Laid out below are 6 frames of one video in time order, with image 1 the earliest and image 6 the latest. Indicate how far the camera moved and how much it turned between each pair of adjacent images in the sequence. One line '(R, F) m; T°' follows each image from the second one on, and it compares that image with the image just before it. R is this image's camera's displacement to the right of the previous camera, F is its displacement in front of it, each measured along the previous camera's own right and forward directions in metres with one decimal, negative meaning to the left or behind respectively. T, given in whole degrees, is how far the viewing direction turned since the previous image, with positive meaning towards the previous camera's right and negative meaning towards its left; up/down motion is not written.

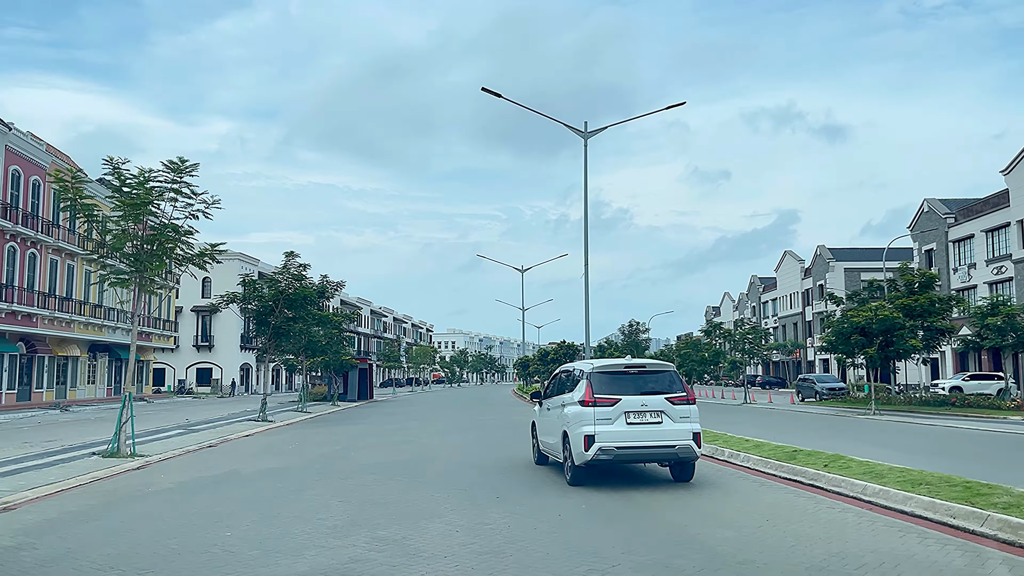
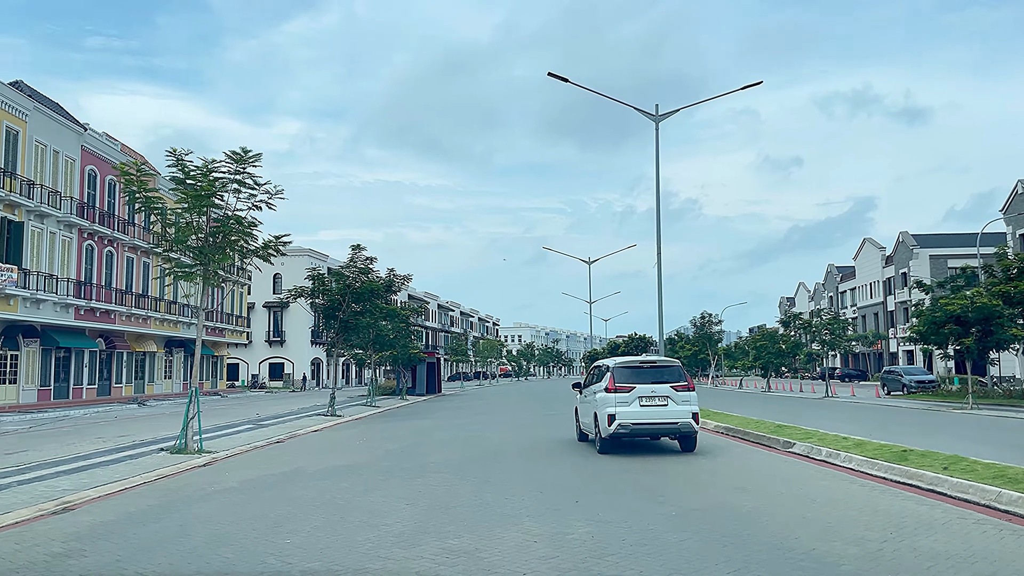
(-0.1, +0.8) m; -5°
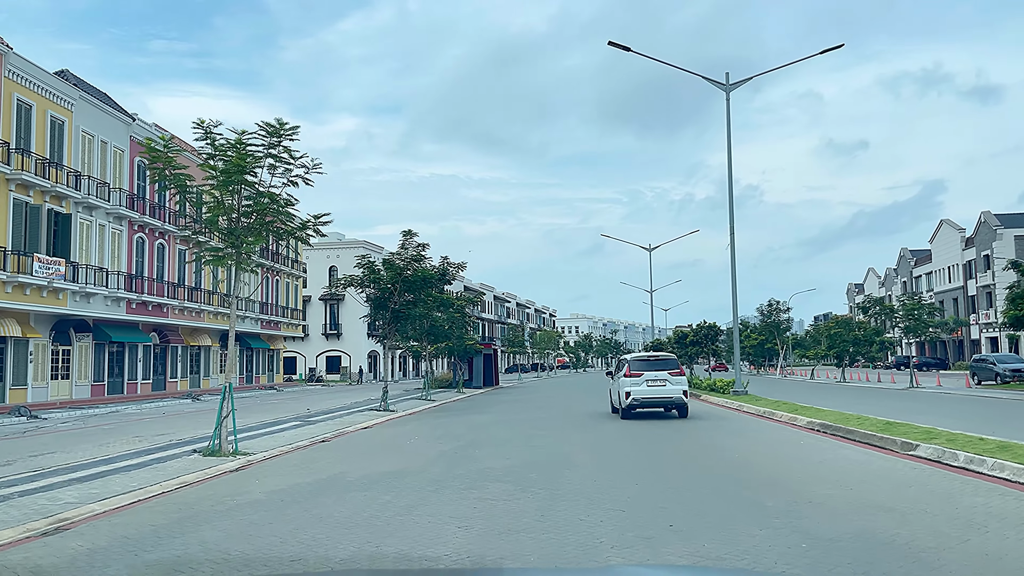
(-0.2, +1.8) m; -4°
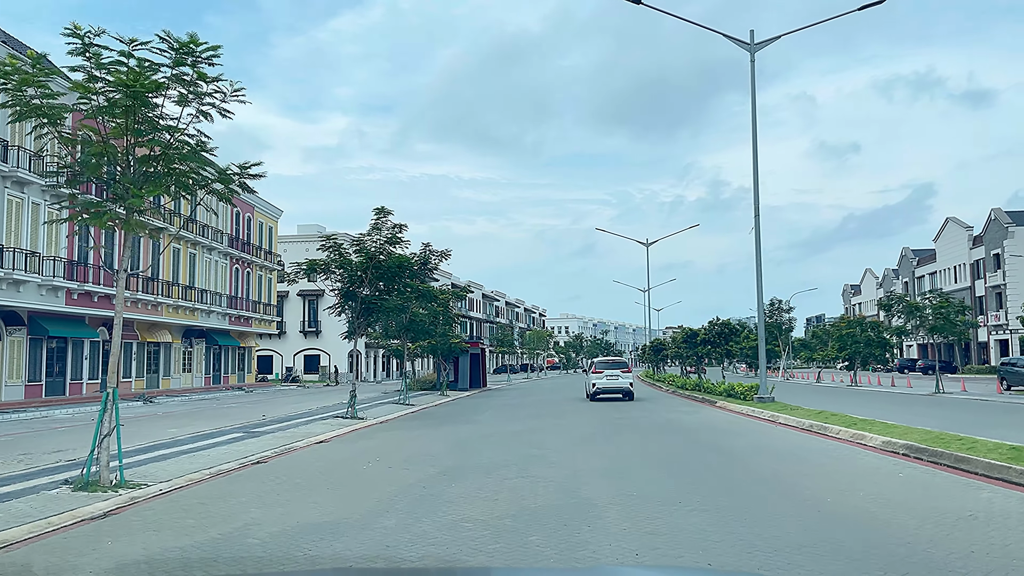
(0.0, +3.7) m; +1°
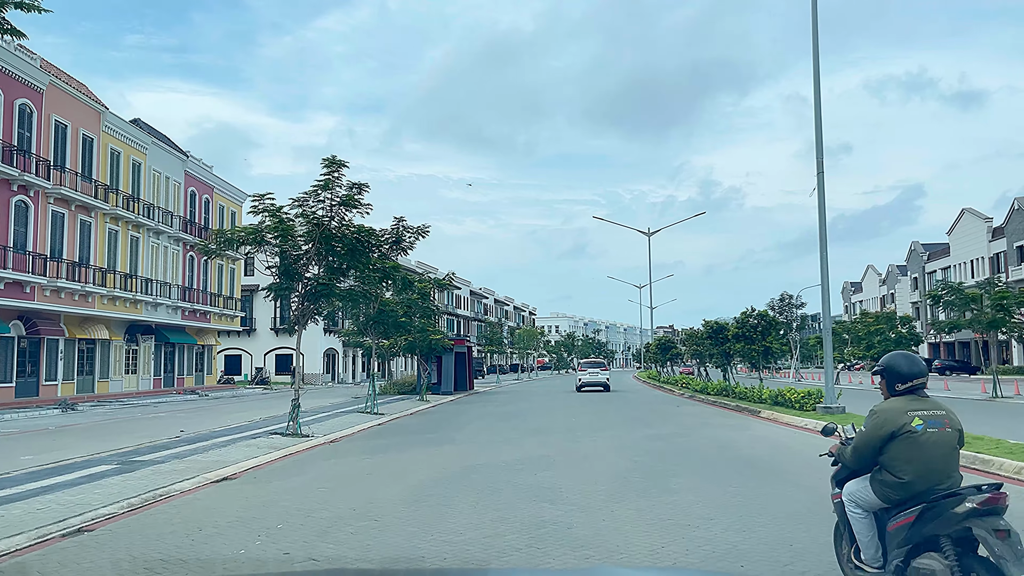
(-0.1, +5.3) m; +1°
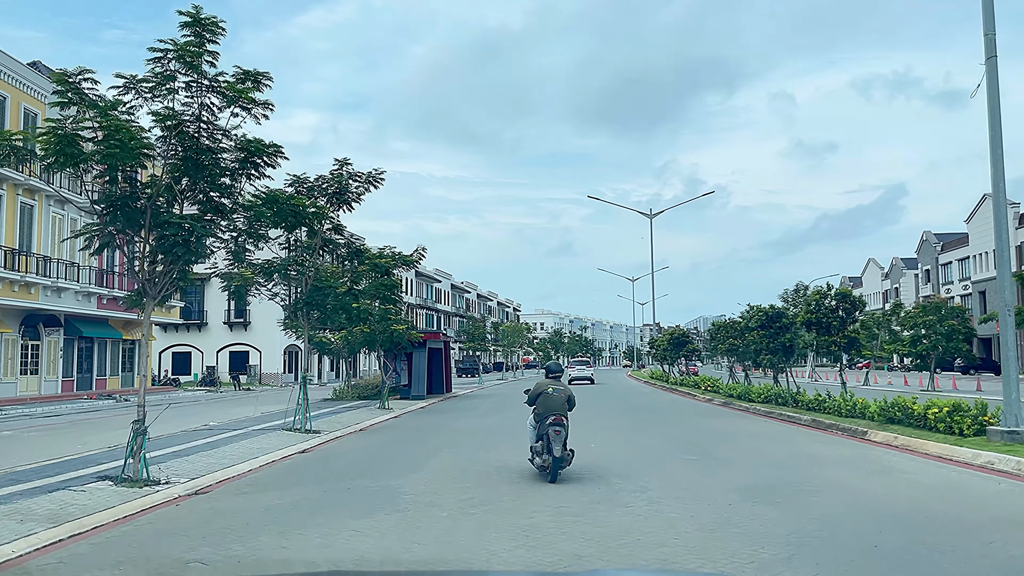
(-0.1, +6.8) m; +1°
